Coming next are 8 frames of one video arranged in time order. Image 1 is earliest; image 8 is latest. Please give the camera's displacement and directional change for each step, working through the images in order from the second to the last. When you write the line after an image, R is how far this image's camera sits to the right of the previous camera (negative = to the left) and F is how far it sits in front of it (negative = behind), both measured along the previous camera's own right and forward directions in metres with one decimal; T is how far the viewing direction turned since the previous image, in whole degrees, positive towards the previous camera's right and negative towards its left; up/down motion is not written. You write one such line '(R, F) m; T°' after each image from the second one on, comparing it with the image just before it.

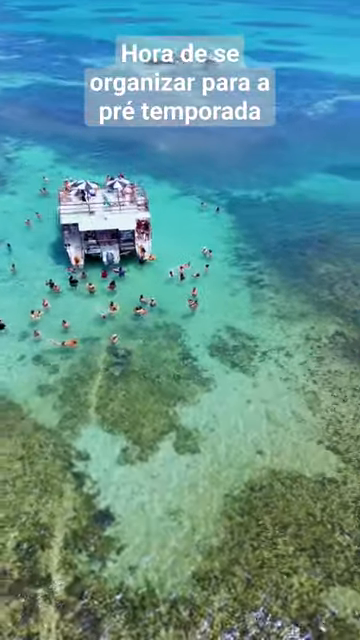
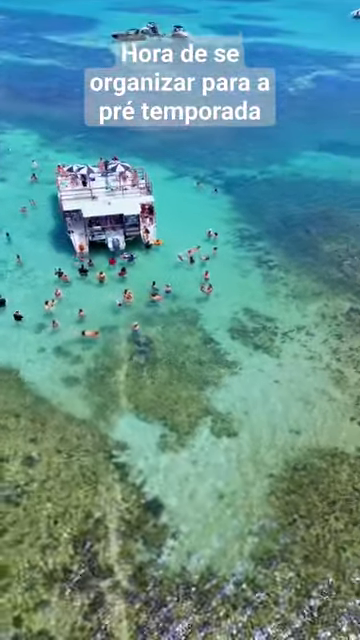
(-3.5, +0.4) m; +3°
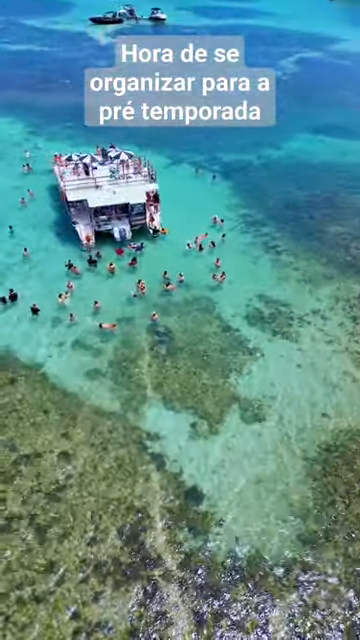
(-2.8, +0.1) m; +2°
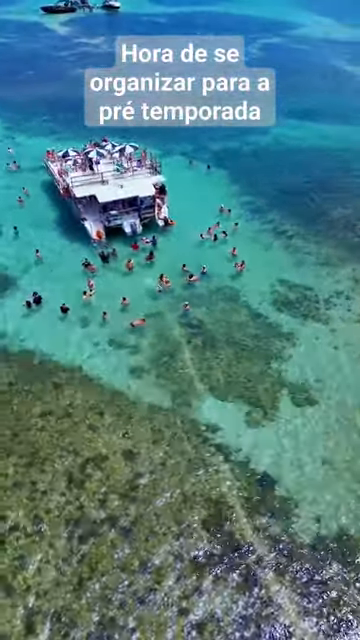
(-5.3, +0.3) m; +5°
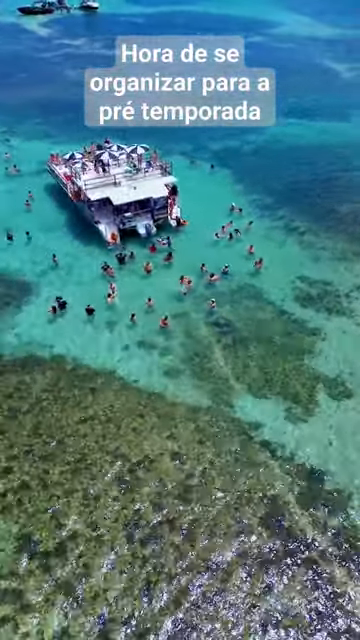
(-3.6, 0.0) m; +2°
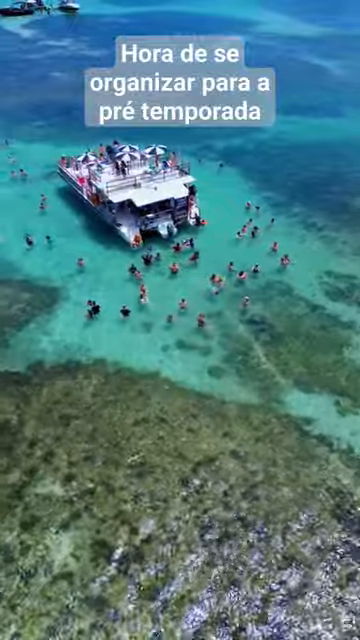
(-4.2, 0.0) m; +2°
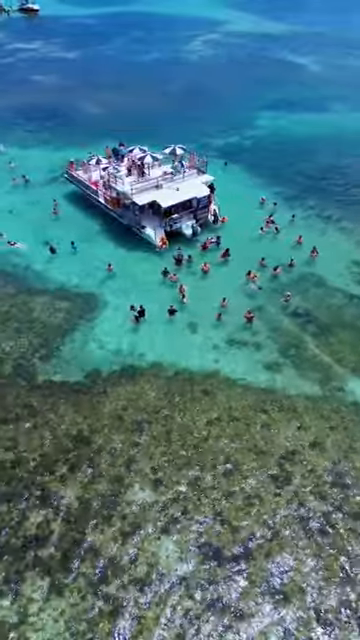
(-6.1, +0.2) m; +4°
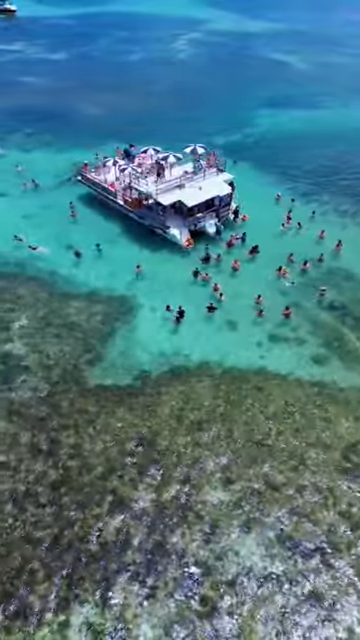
(-4.6, +0.2) m; +3°
